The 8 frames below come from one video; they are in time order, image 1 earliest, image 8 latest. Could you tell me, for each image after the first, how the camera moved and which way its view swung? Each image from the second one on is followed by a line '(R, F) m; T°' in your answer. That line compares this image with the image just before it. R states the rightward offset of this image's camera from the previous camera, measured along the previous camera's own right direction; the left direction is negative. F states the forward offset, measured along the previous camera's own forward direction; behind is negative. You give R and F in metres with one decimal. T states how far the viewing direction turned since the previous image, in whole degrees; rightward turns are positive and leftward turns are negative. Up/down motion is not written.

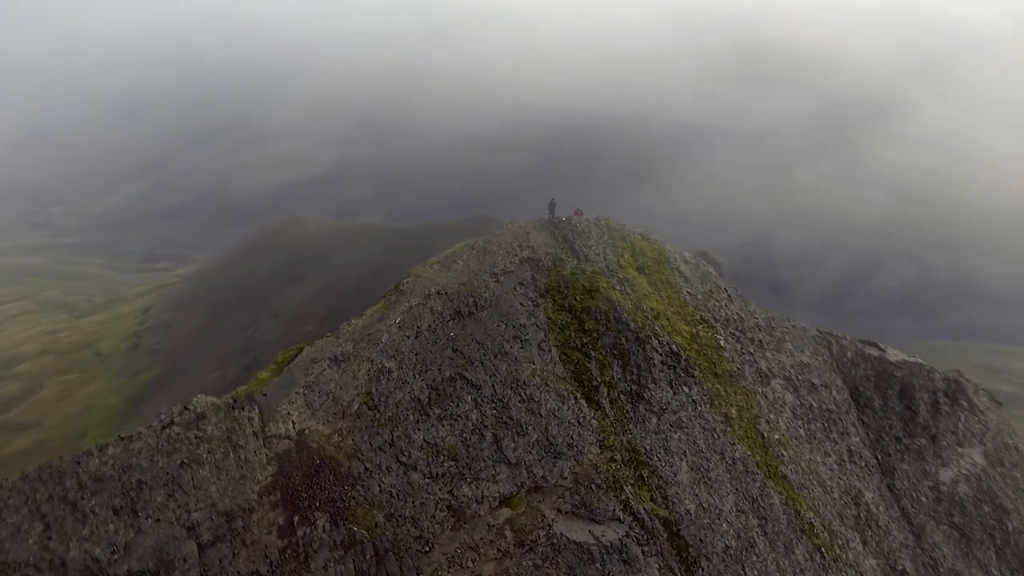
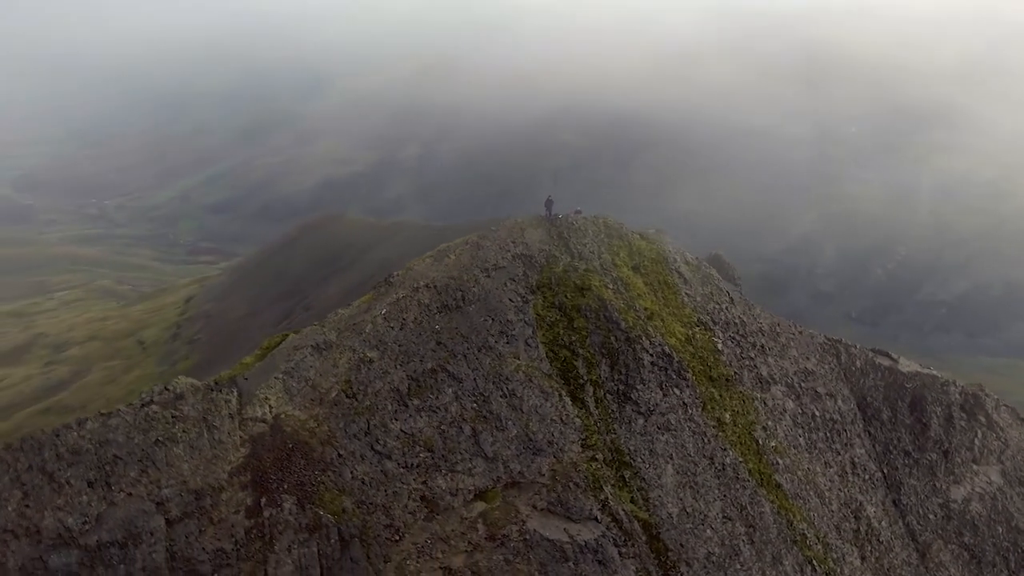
(+3.3, 0.0) m; -4°
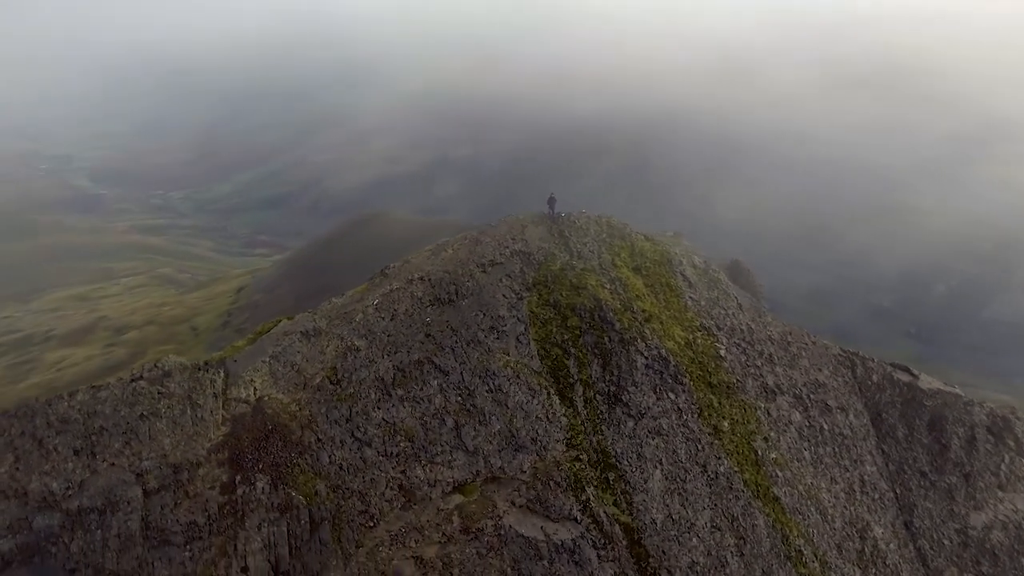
(+3.6, +0.1) m; -4°
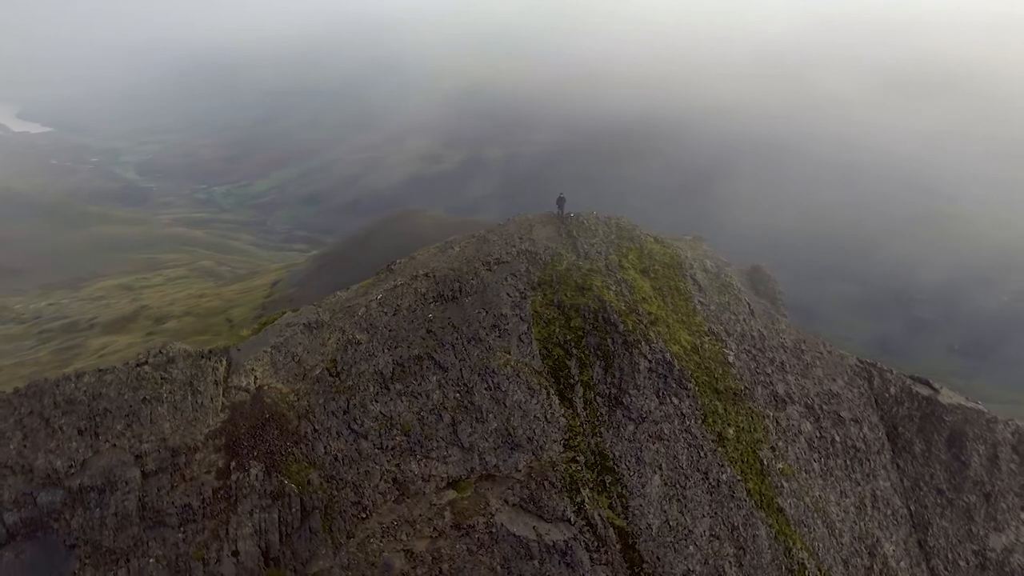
(+2.0, 0.0) m; -3°
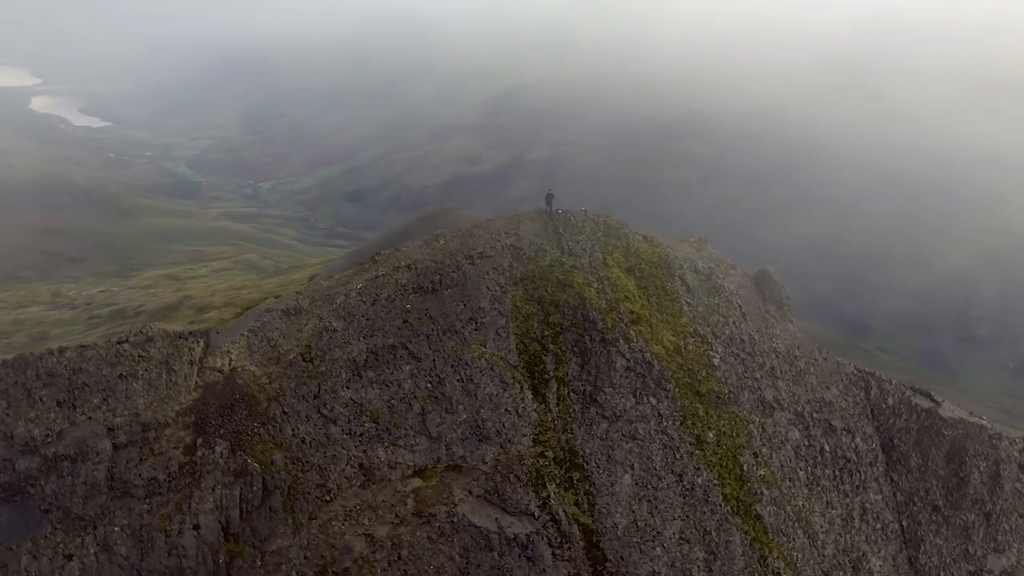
(+4.0, -0.1) m; -4°
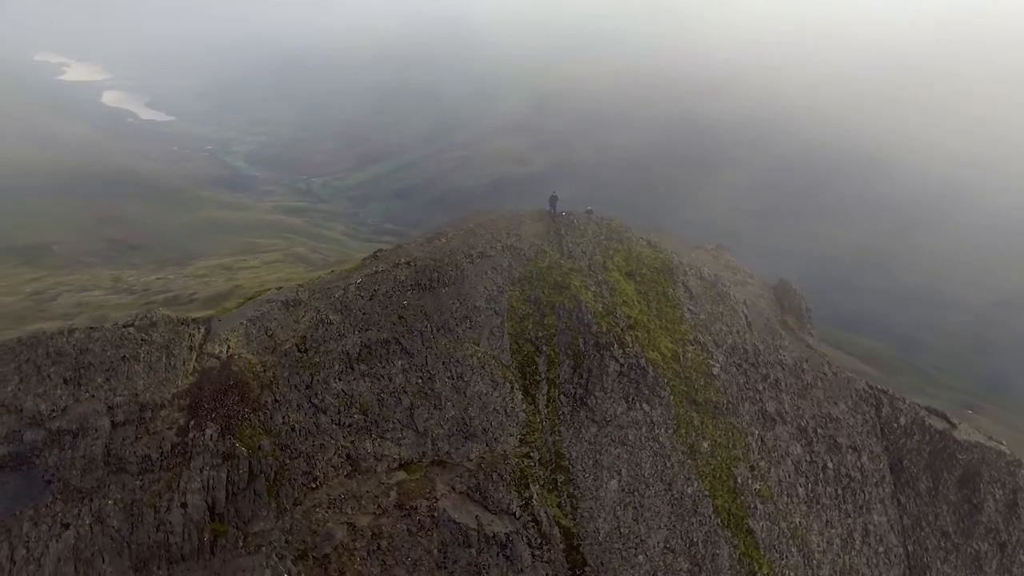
(+3.3, -0.1) m; -4°
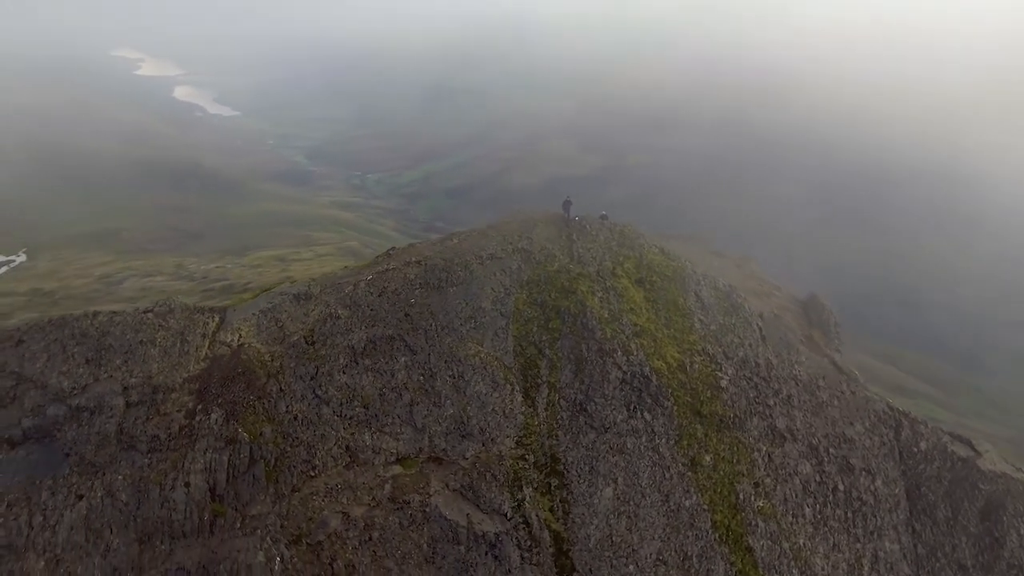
(+2.9, -0.2) m; -5°
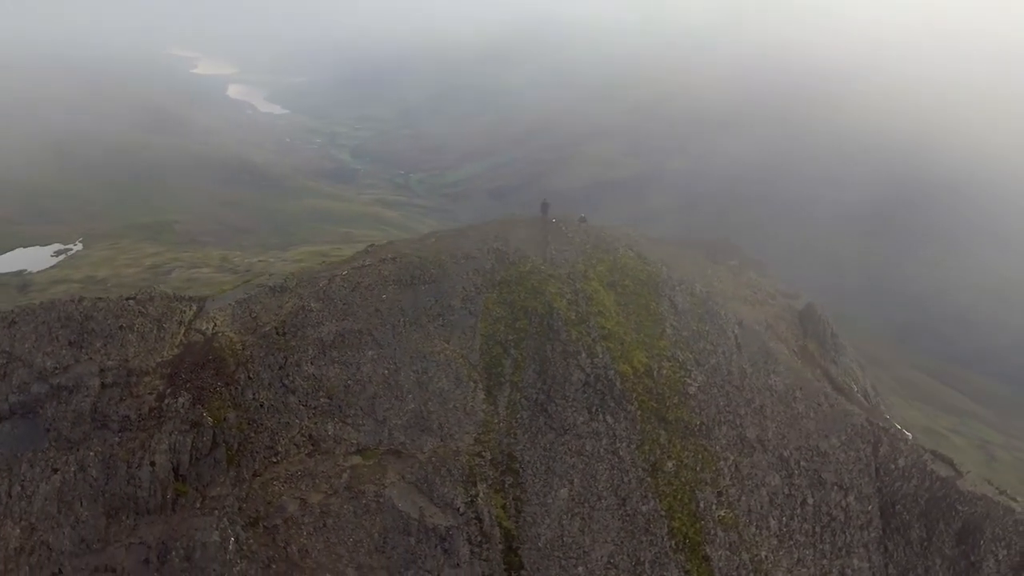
(+5.0, -0.3) m; -4°
